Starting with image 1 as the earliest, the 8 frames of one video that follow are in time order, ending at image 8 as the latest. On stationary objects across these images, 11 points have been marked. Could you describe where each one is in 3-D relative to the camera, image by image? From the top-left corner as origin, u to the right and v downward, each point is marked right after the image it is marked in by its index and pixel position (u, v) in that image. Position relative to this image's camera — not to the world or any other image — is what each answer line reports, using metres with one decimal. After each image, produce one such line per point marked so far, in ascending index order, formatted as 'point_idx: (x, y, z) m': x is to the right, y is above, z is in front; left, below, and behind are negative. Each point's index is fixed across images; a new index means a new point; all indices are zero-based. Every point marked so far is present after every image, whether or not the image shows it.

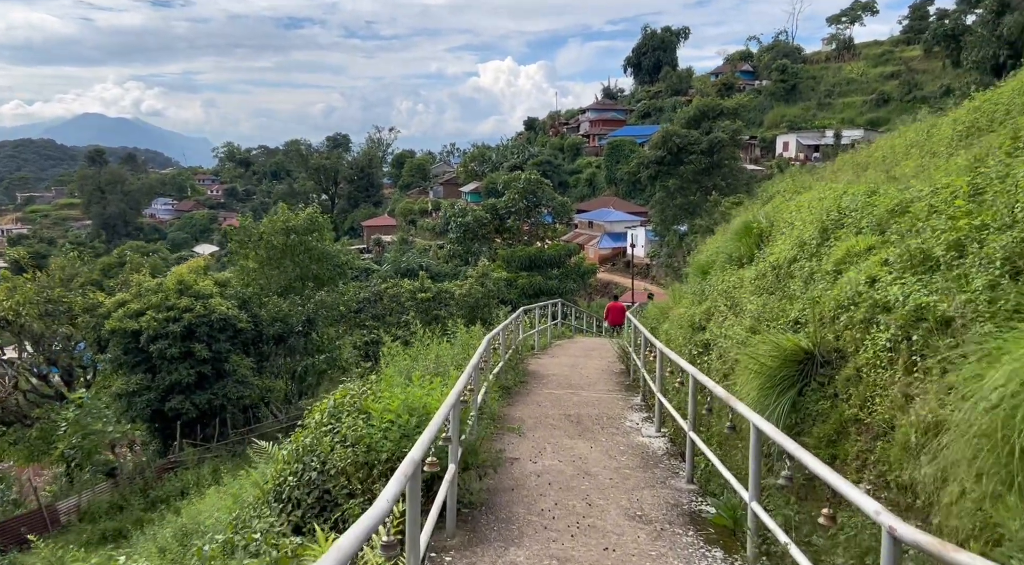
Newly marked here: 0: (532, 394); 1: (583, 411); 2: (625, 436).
0: (+0.3, -1.5, +9.9) m
1: (+0.9, -1.5, +8.9) m
2: (+1.2, -1.6, +7.6) m
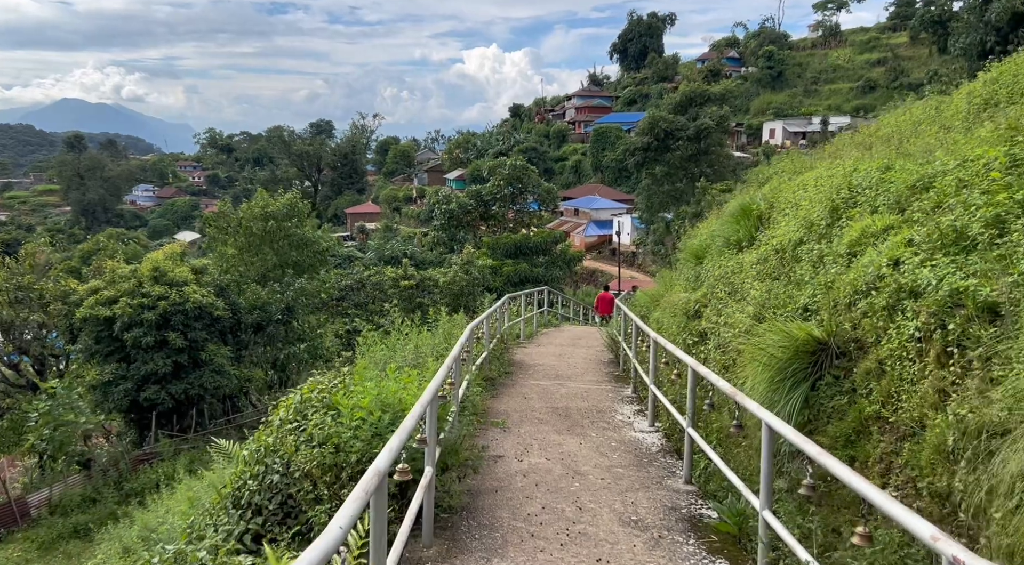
0: (+0.1, -1.3, +9.4) m
1: (+0.7, -1.4, +8.4) m
2: (+1.0, -1.4, +7.2) m
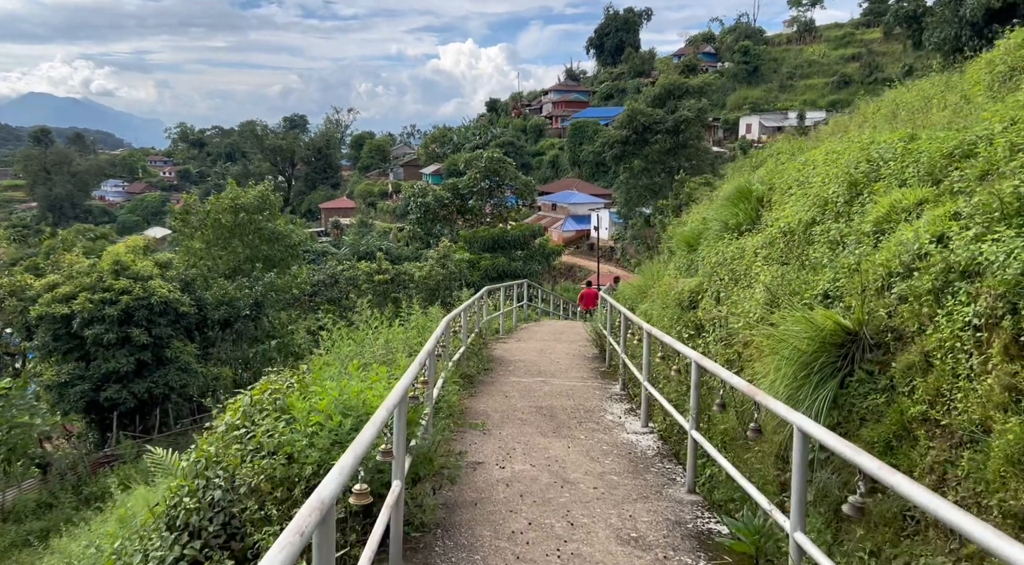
0: (-0.2, -1.2, +8.7) m
1: (+0.5, -1.3, +7.8) m
2: (+0.8, -1.3, +6.5) m
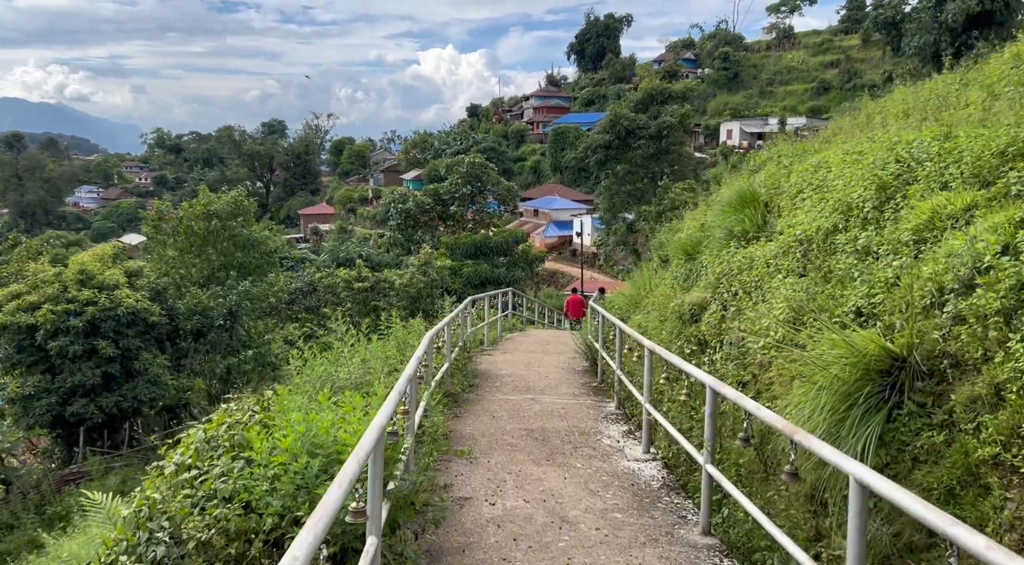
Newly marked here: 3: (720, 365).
0: (-0.3, -1.3, +8.1) m
1: (+0.3, -1.4, +7.2) m
2: (+0.8, -1.4, +6.0) m
3: (+1.5, -0.6, +5.4) m
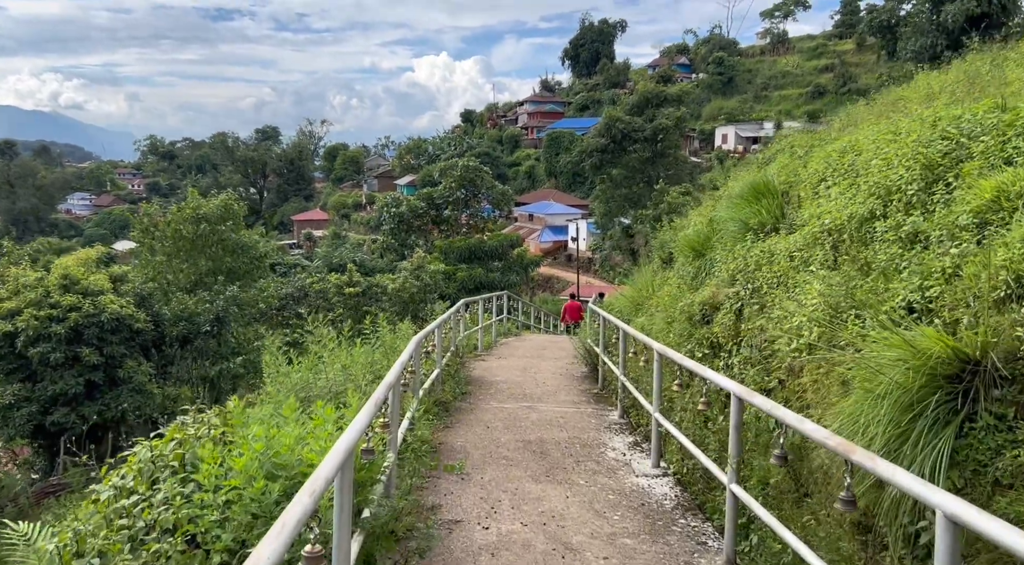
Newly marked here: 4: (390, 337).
0: (-0.4, -1.3, +7.6) m
1: (+0.3, -1.4, +6.6) m
2: (+0.7, -1.4, +5.4) m
3: (+1.5, -0.6, +4.8) m
4: (-1.3, -0.6, +8.1) m
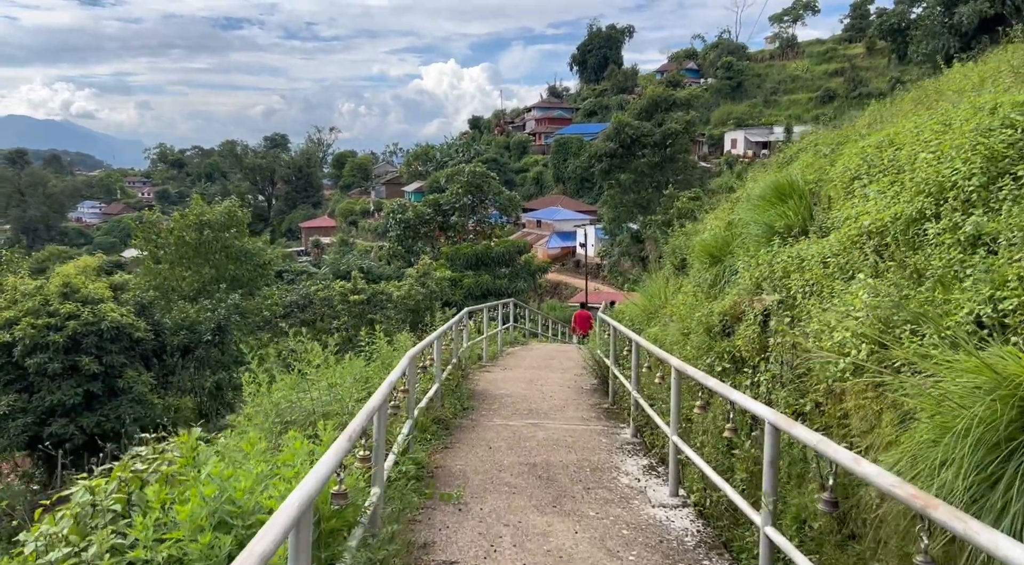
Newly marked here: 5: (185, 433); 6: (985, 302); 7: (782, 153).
0: (-0.3, -1.4, +7.0) m
1: (+0.3, -1.4, +6.1) m
2: (+0.8, -1.5, +4.8) m
3: (+1.5, -0.6, +4.3) m
4: (-1.3, -0.7, +7.6) m
5: (-1.7, -0.8, +4.0) m
6: (+1.9, -0.1, +3.0) m
7: (+3.2, +1.5, +8.8) m
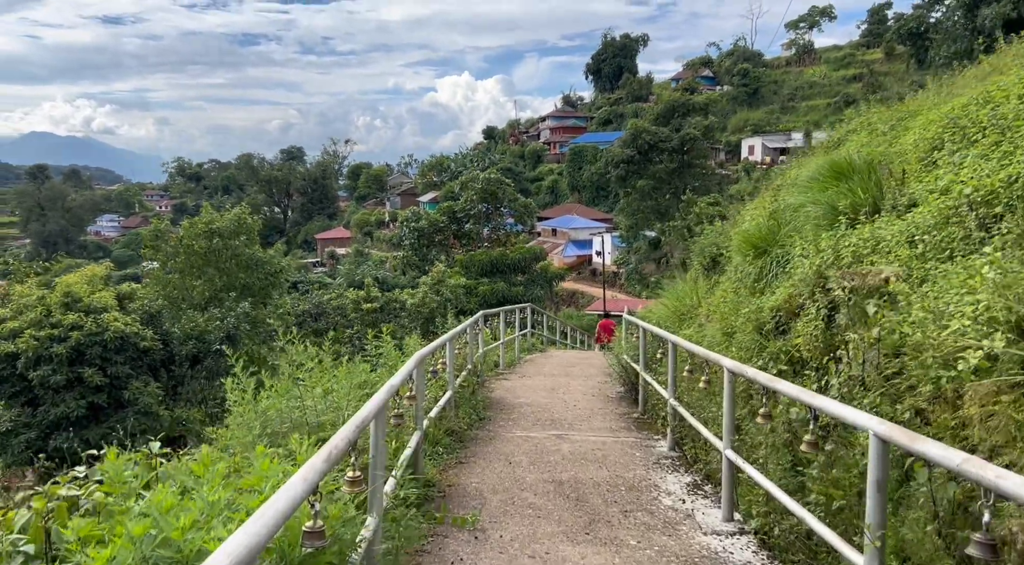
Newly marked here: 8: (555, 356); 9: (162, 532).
0: (-0.1, -1.4, +6.3) m
1: (+0.5, -1.4, +5.4) m
2: (+0.9, -1.4, +4.1) m
3: (+1.6, -0.5, +3.5) m
4: (-1.1, -0.6, +6.9) m
5: (-1.6, -0.7, +3.3) m
6: (+2.0, 0.0, +2.2) m
7: (+3.4, +1.6, +8.0) m
8: (+0.8, -1.3, +13.5) m
9: (-1.0, -0.7, +2.1) m
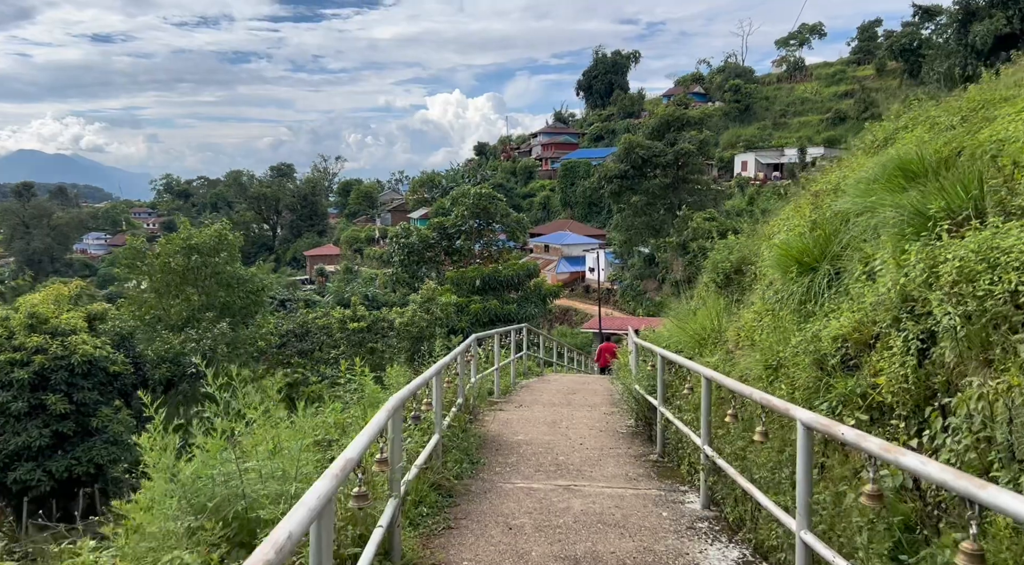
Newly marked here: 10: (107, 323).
0: (-0.1, -1.5, +5.2) m
1: (+0.5, -1.5, +4.3) m
2: (+0.9, -1.5, +3.0) m
3: (+1.6, -0.6, +2.5) m
4: (-1.1, -0.8, +5.8) m
5: (-1.5, -0.8, +2.2) m
6: (+2.0, 0.0, +1.2) m
7: (+3.4, +1.4, +7.1) m
8: (+0.7, -1.7, +12.5) m
9: (-0.9, -0.8, +1.1) m
10: (-10.6, -1.0, +19.3) m
